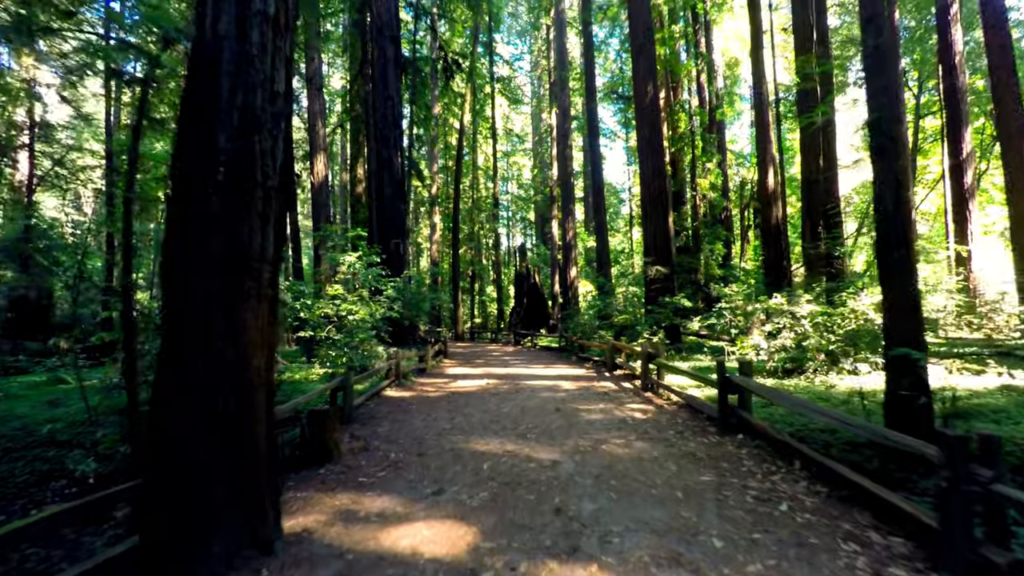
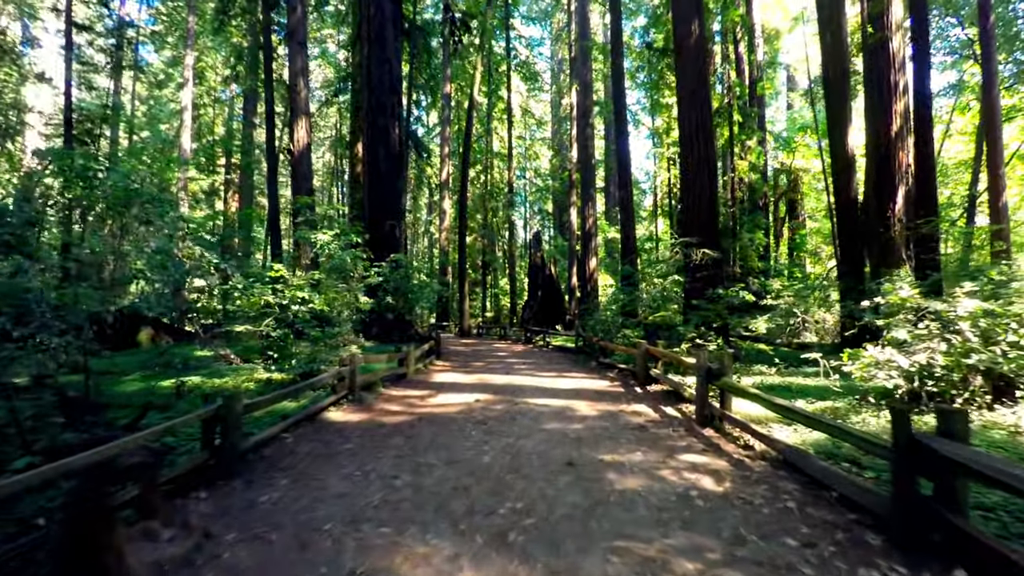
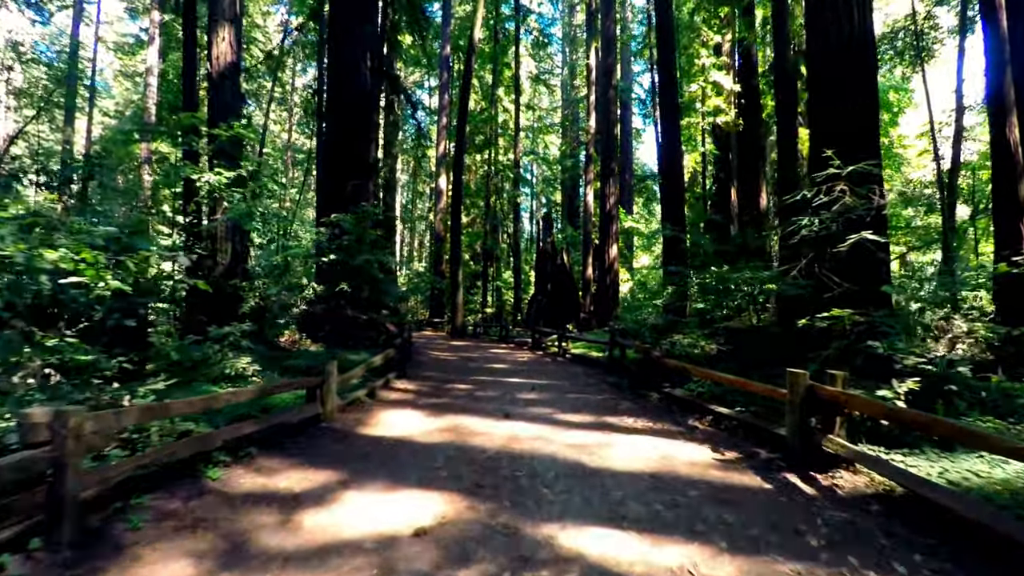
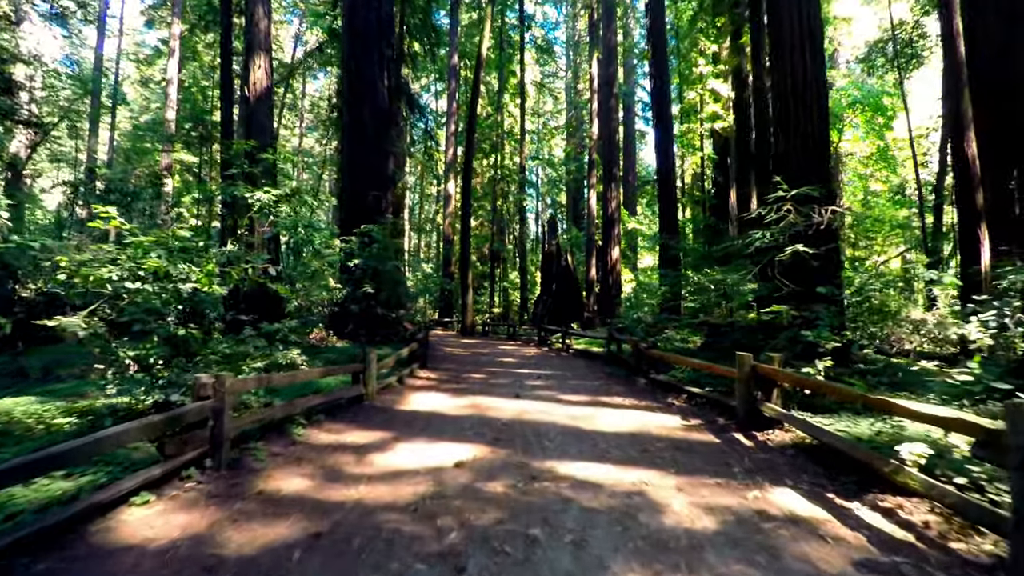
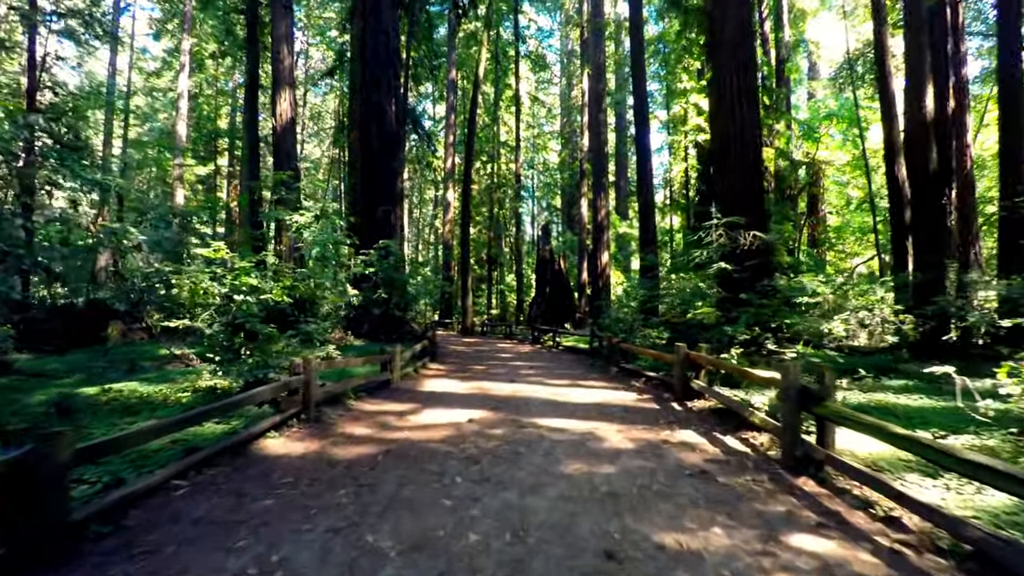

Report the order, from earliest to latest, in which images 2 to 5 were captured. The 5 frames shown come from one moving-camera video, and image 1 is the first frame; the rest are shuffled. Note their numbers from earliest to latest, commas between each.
2, 5, 4, 3
